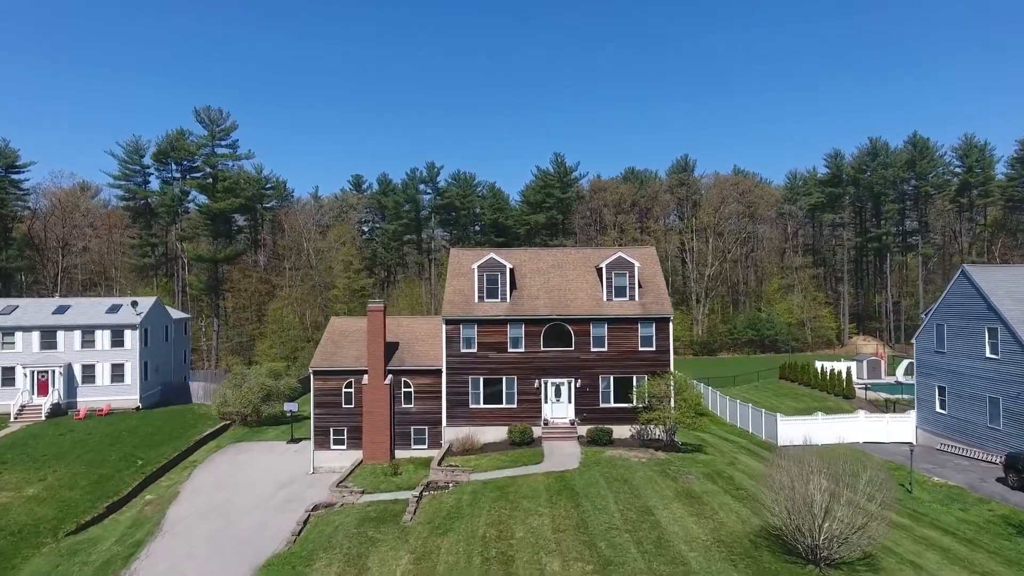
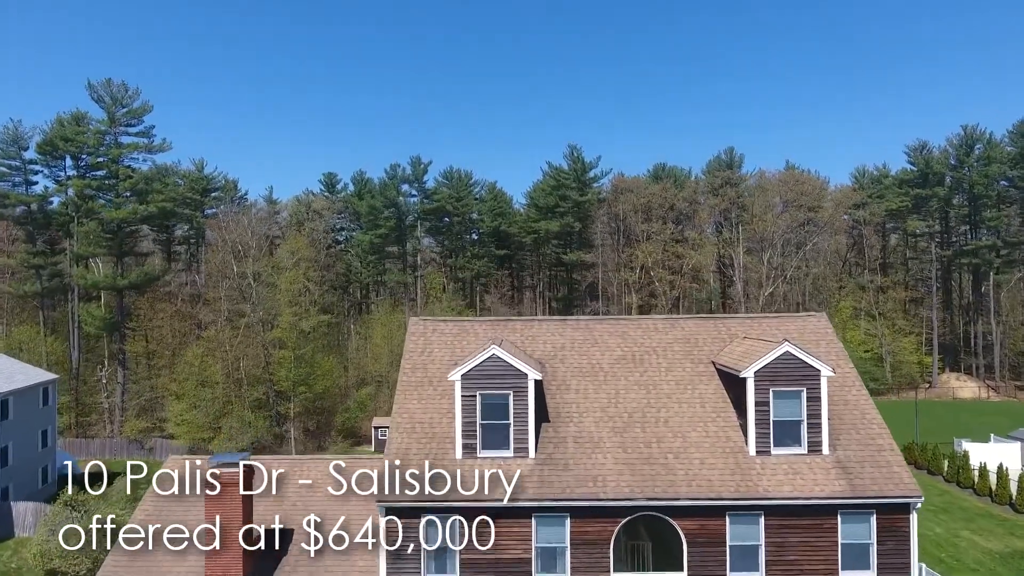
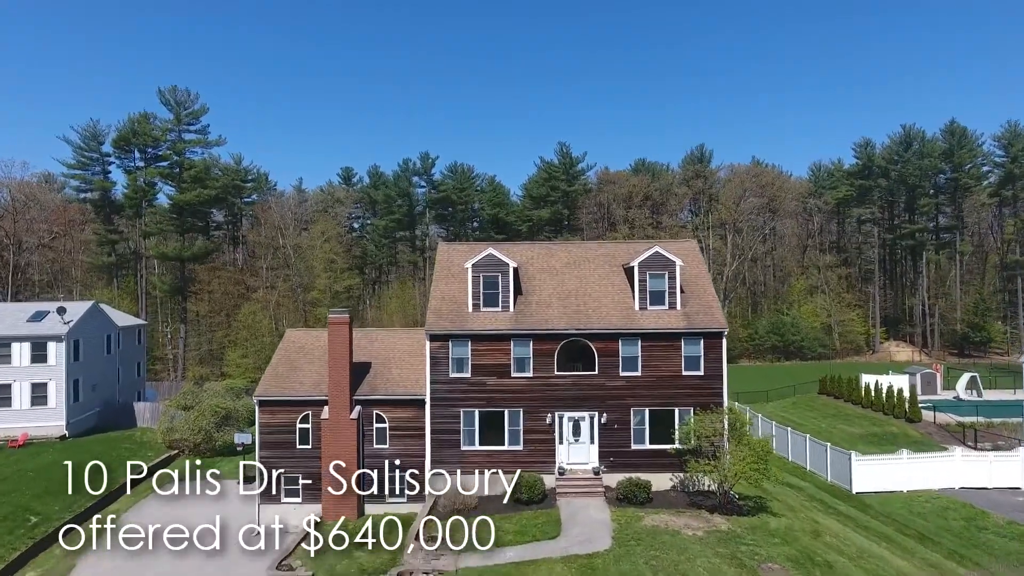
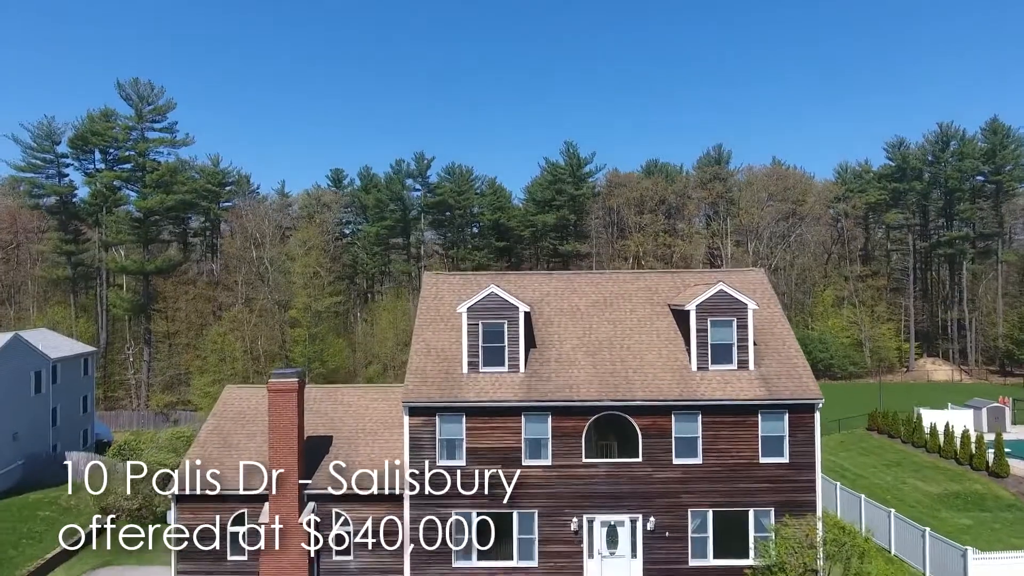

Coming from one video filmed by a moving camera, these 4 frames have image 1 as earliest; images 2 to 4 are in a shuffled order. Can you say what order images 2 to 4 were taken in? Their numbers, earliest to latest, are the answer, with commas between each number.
3, 4, 2
